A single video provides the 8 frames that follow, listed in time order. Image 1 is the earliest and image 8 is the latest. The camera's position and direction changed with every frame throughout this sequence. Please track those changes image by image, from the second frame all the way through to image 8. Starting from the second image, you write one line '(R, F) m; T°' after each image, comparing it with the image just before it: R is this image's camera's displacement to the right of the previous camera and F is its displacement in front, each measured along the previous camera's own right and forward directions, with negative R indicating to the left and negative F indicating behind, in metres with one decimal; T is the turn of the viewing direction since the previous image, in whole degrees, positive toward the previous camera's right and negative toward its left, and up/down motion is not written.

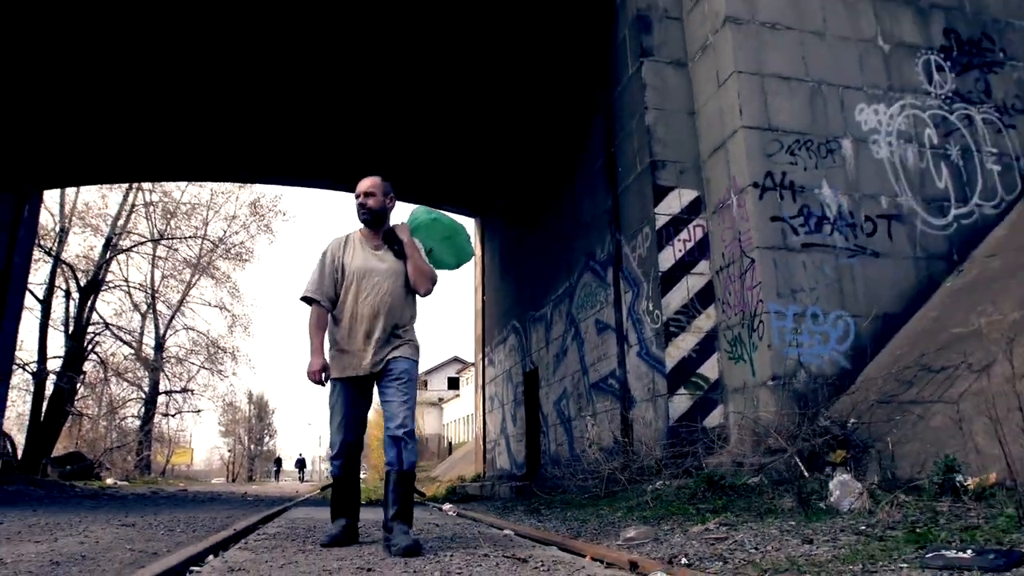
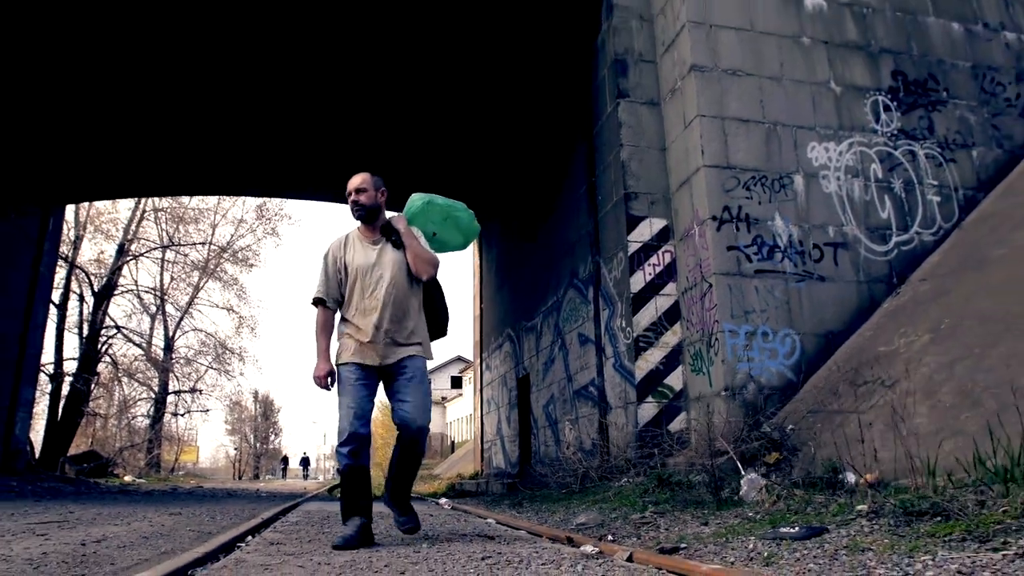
(+0.1, -0.7) m; 0°
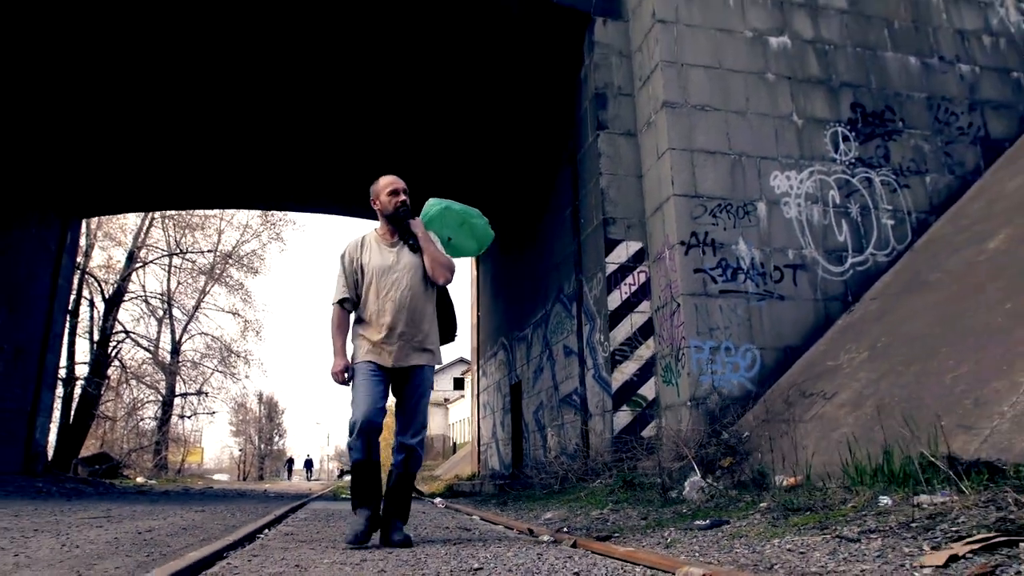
(+0.1, -0.6) m; 0°
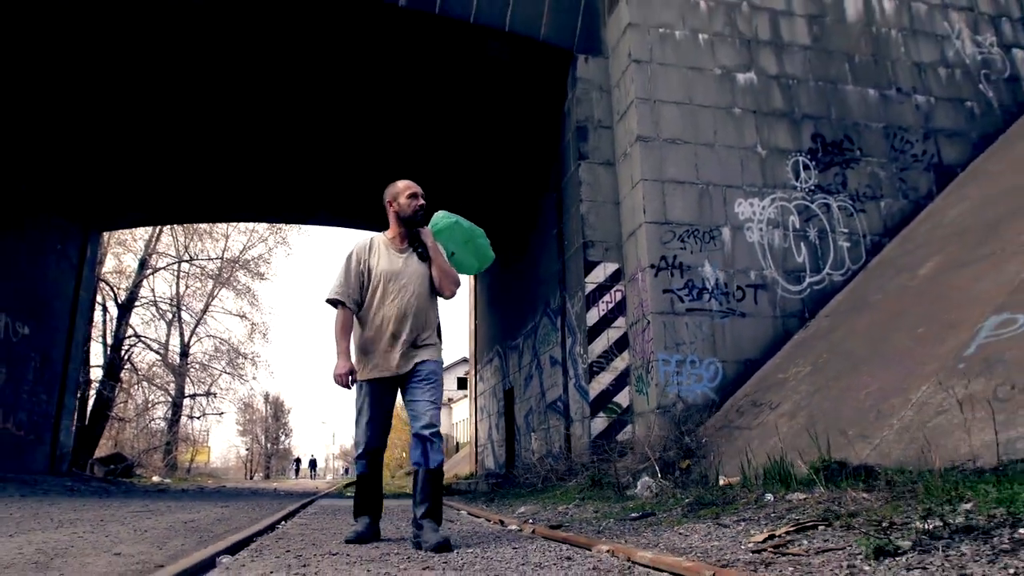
(+0.2, -0.7) m; 0°
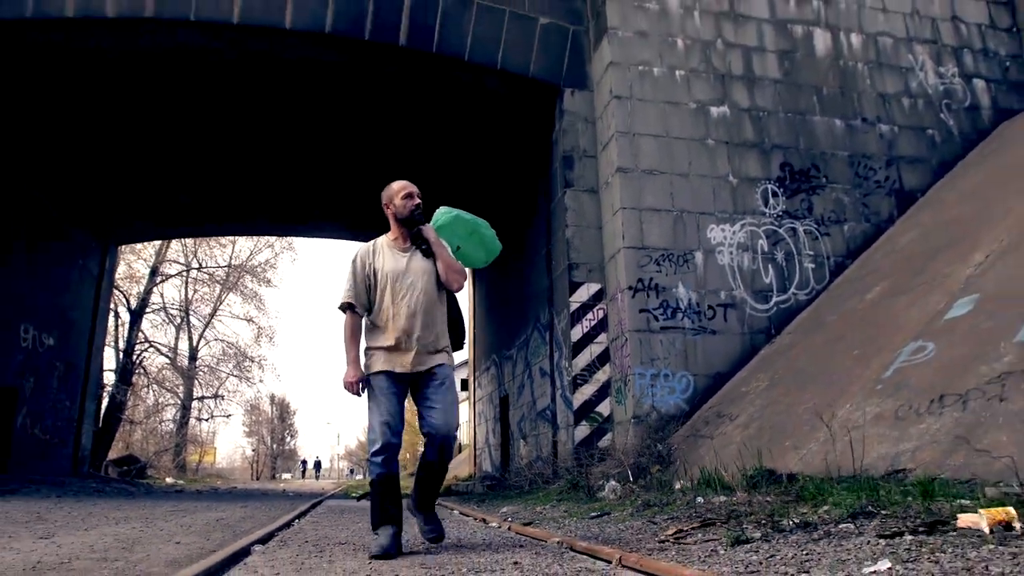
(+0.1, -0.7) m; 0°
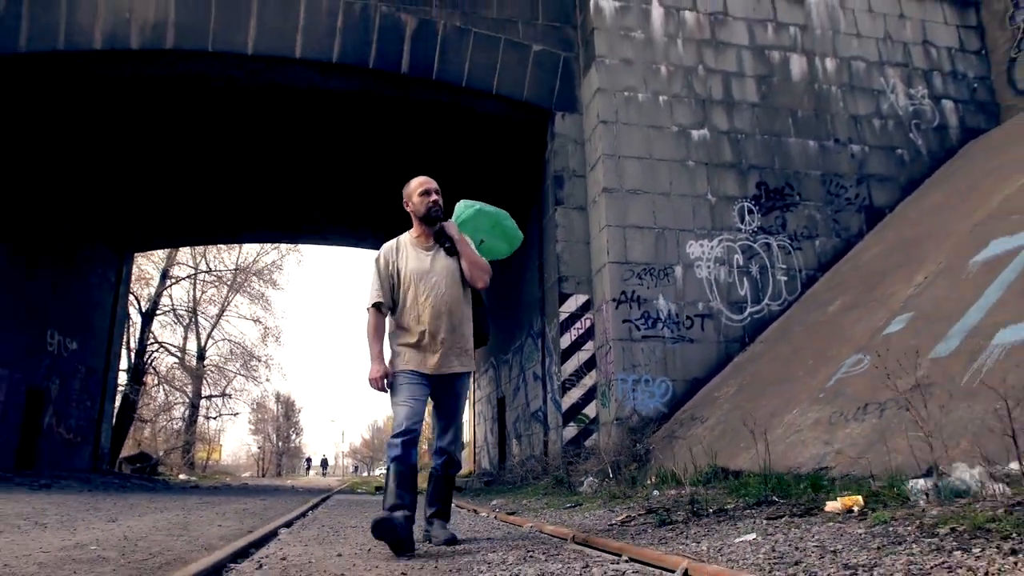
(+0.1, -0.7) m; 0°
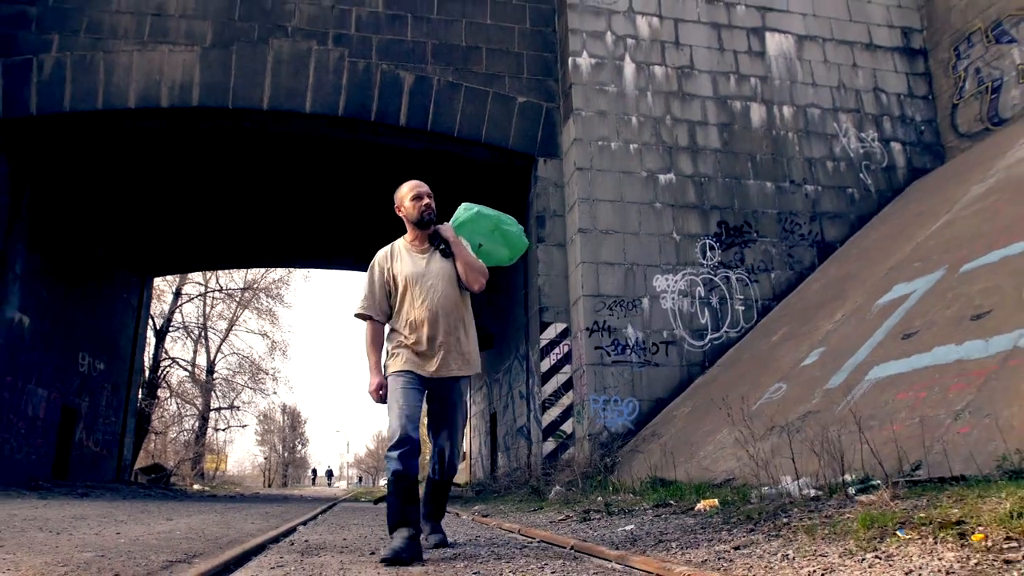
(+0.2, -1.2) m; 0°
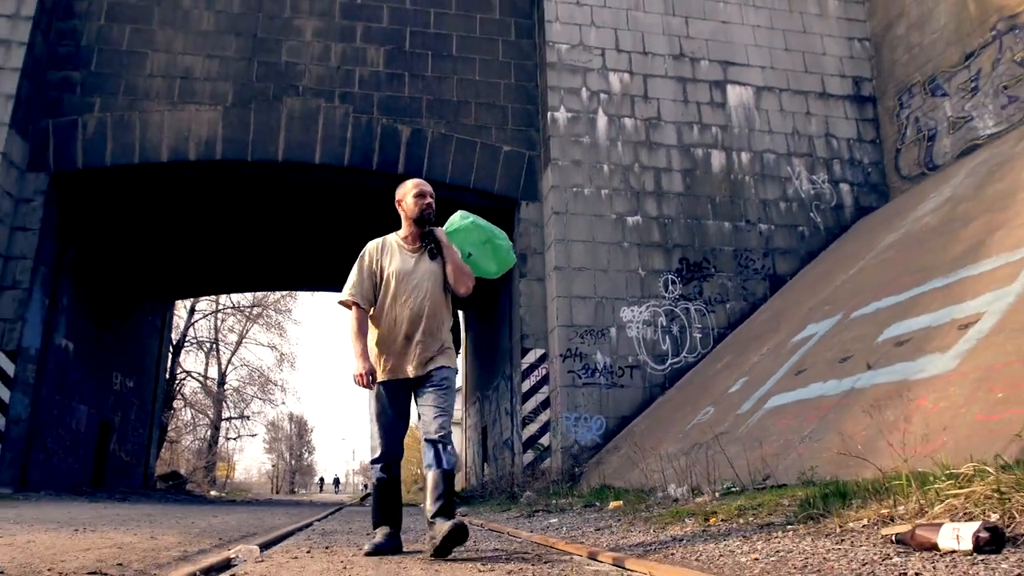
(+0.3, -1.5) m; 0°
